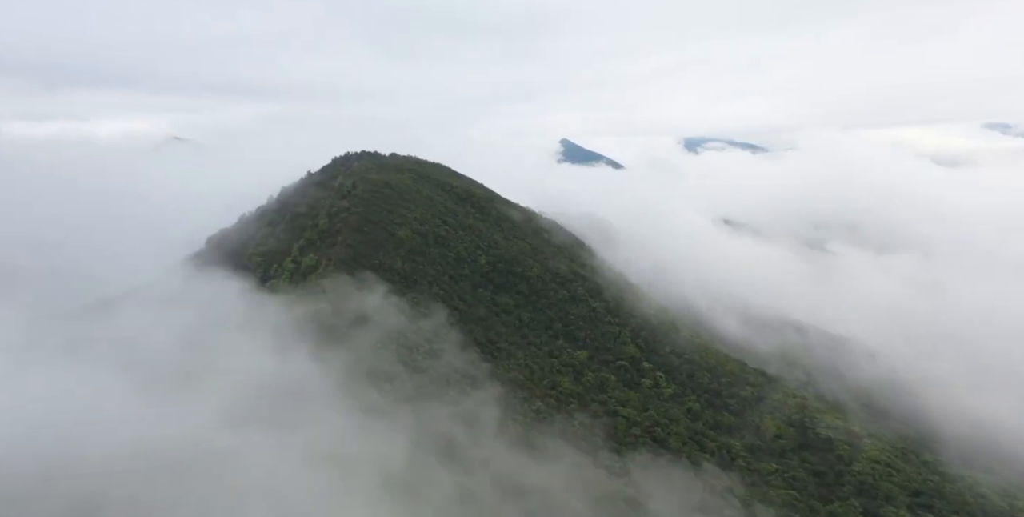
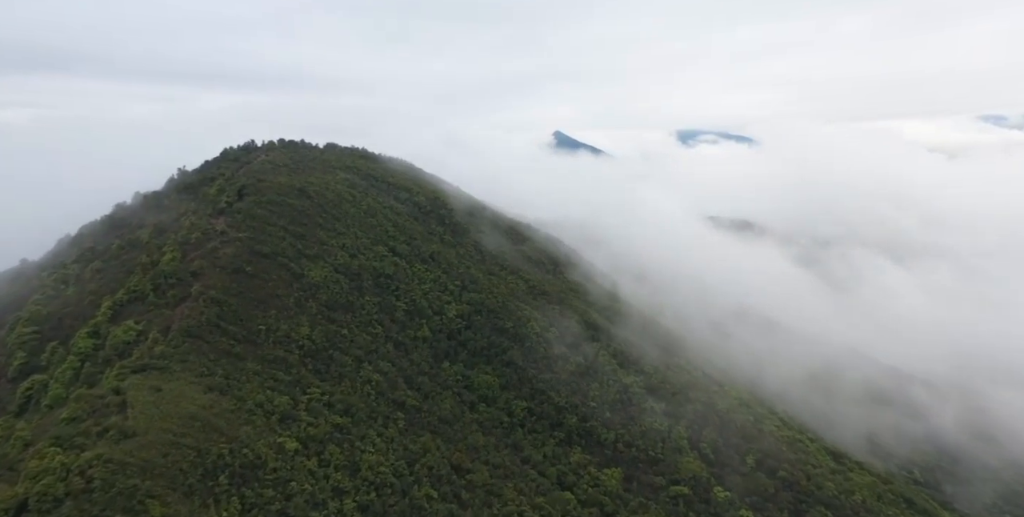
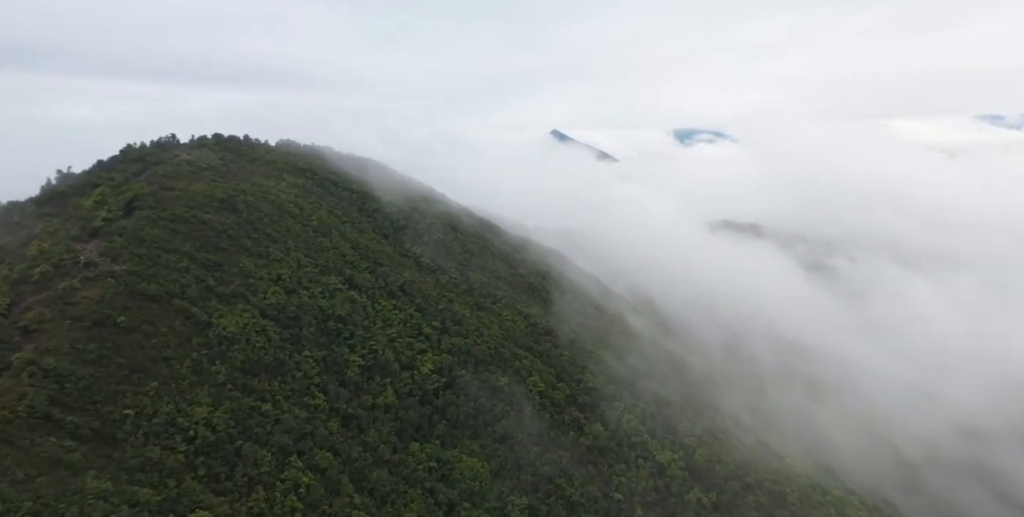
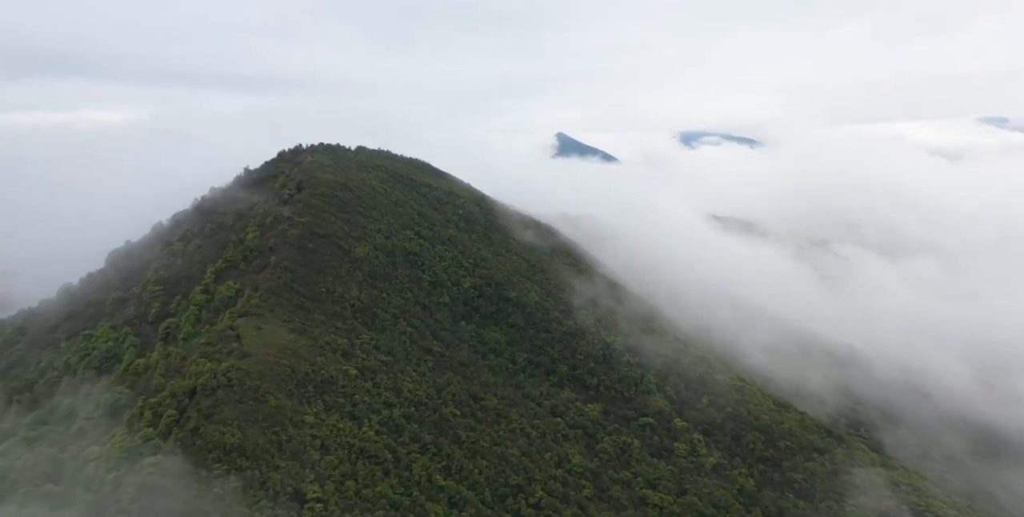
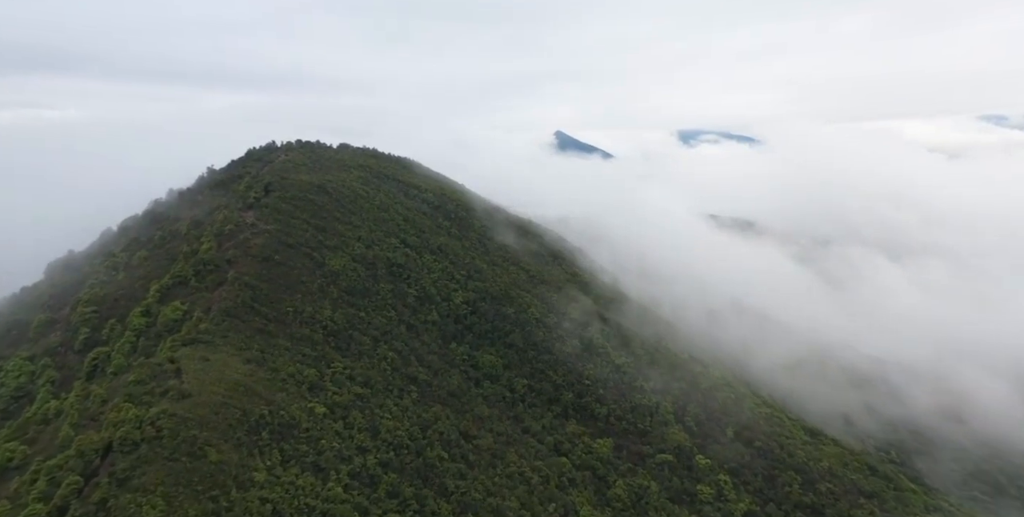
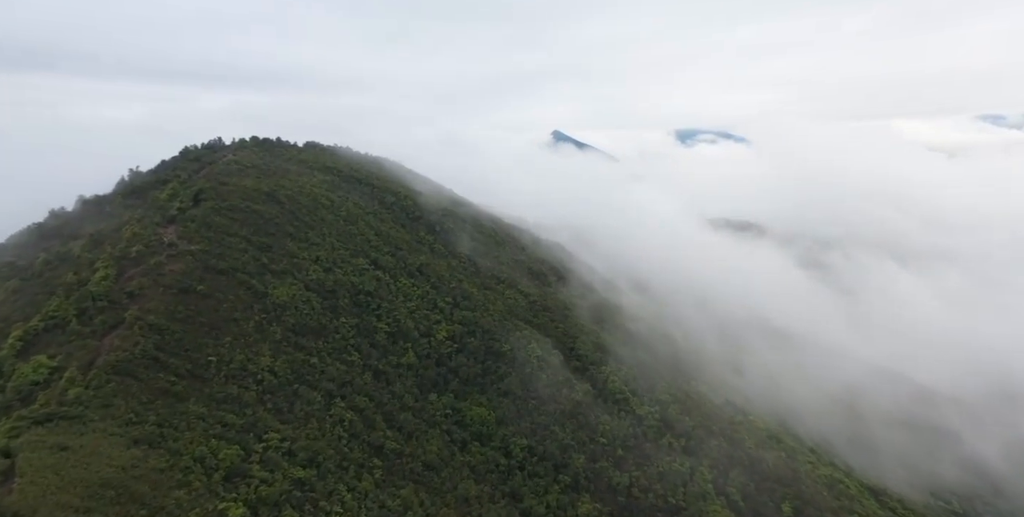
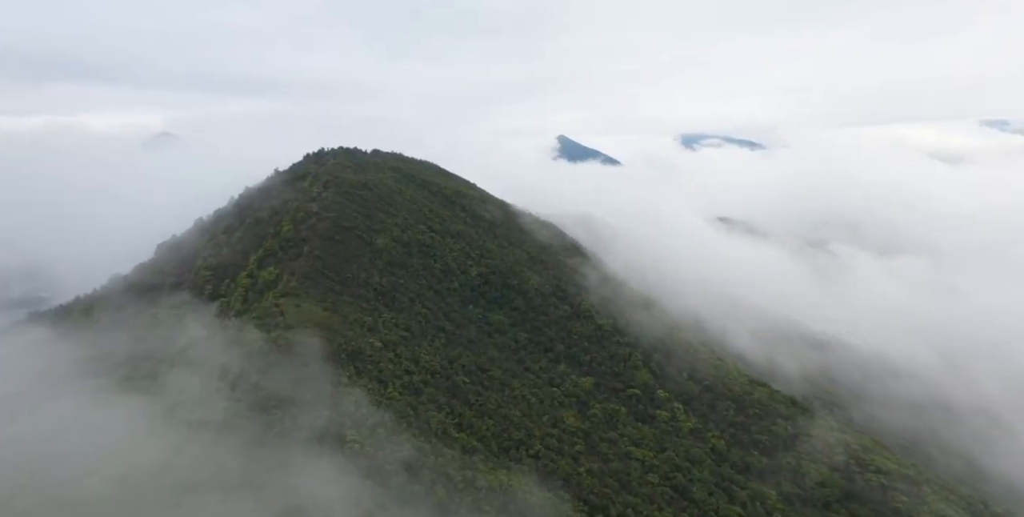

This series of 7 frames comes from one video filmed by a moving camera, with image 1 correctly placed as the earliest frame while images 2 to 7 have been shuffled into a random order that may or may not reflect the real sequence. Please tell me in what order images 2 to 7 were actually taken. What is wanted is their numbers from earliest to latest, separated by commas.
7, 4, 5, 2, 6, 3
